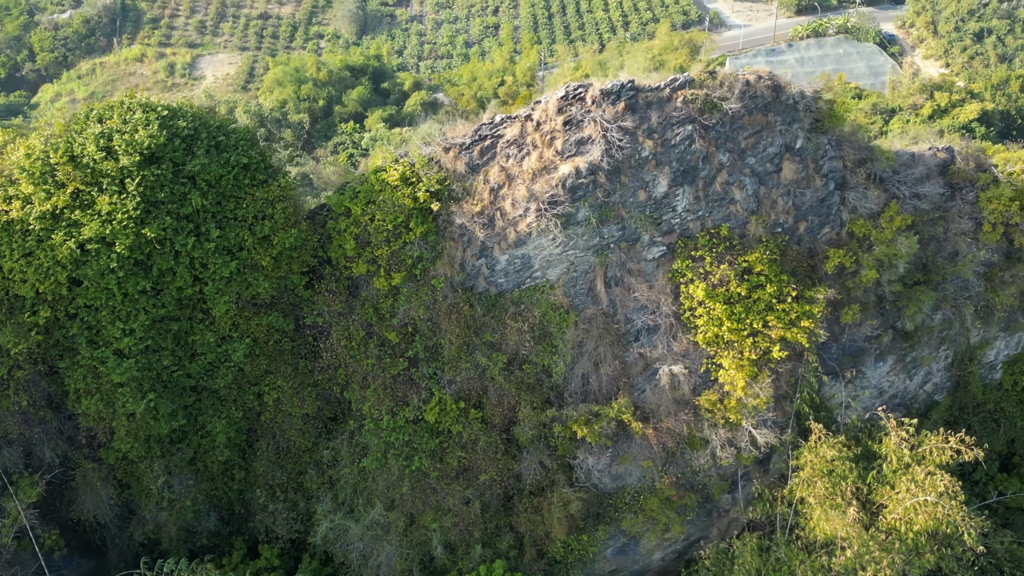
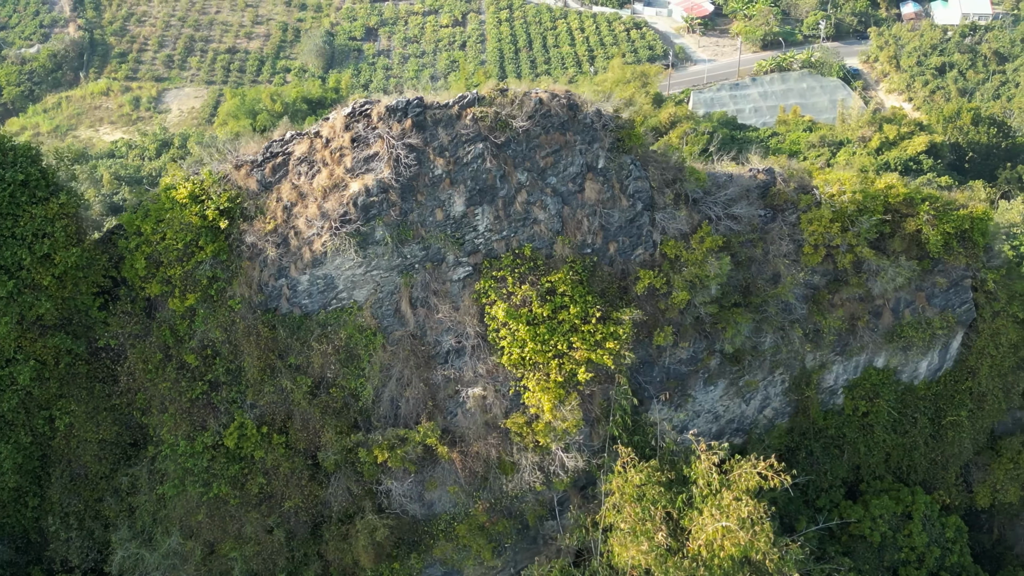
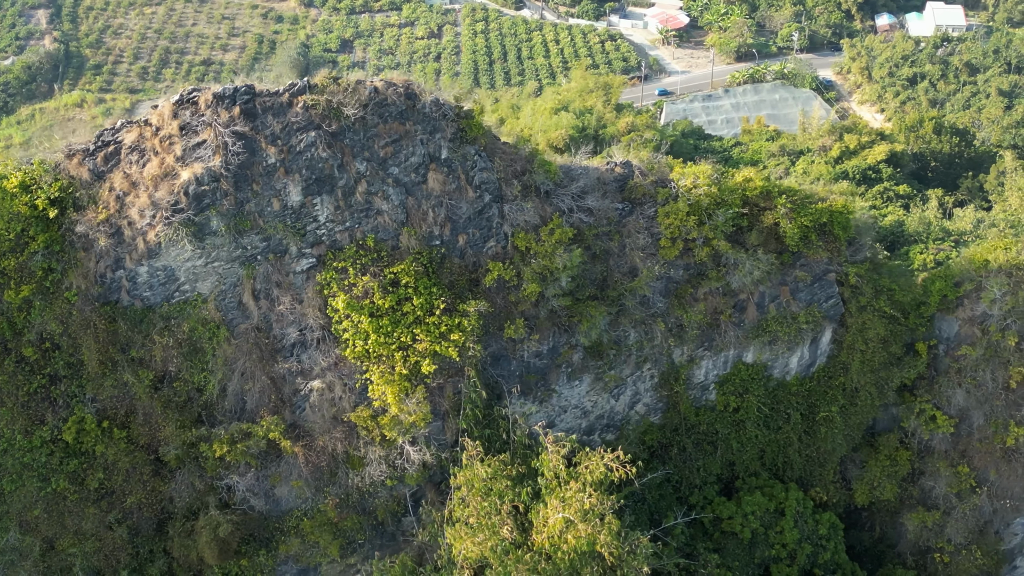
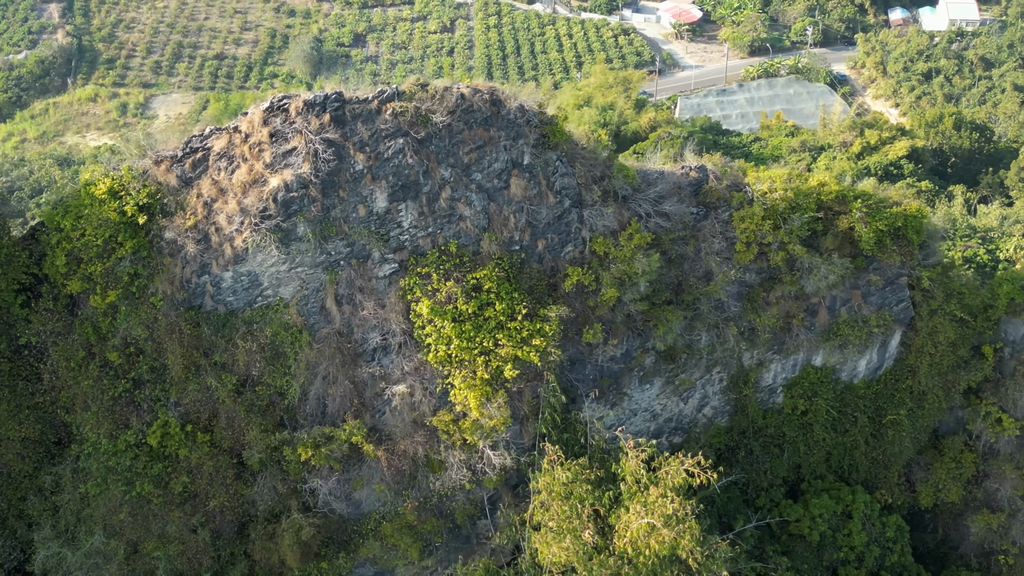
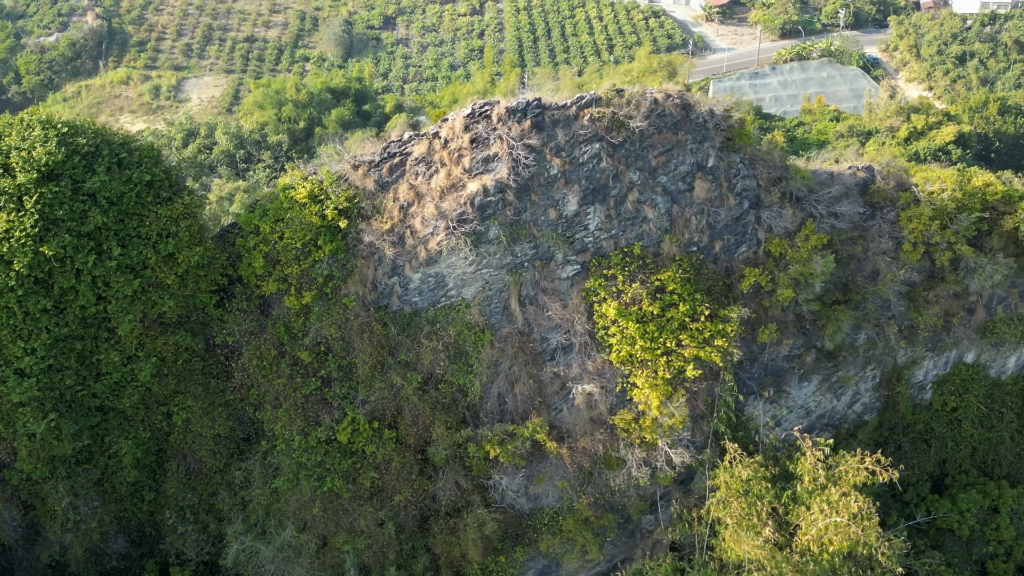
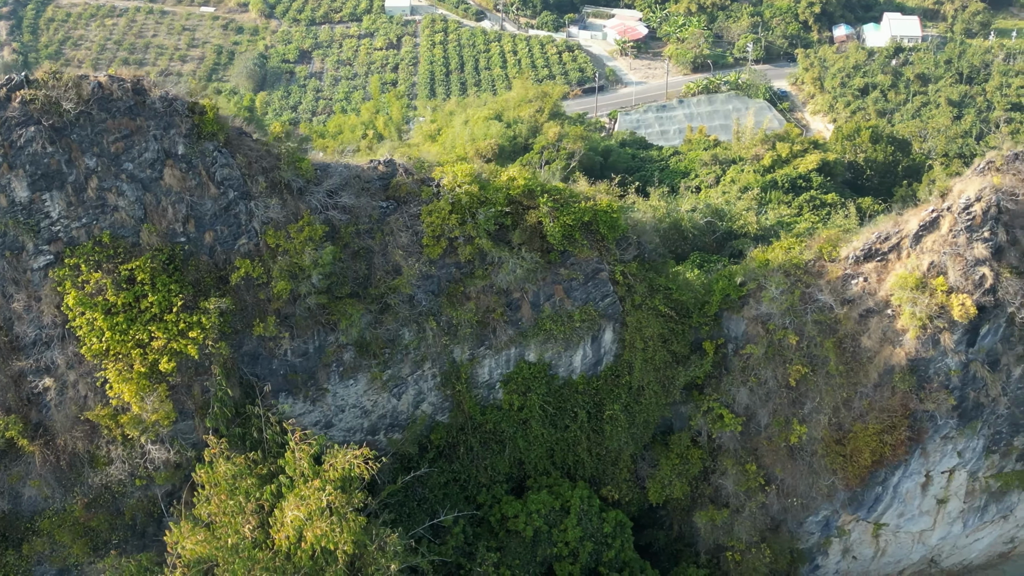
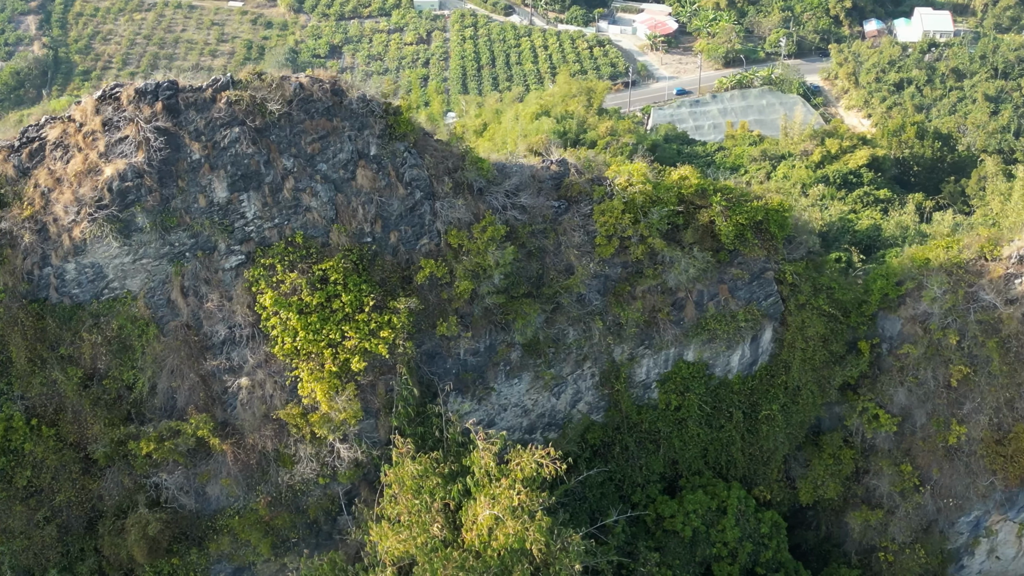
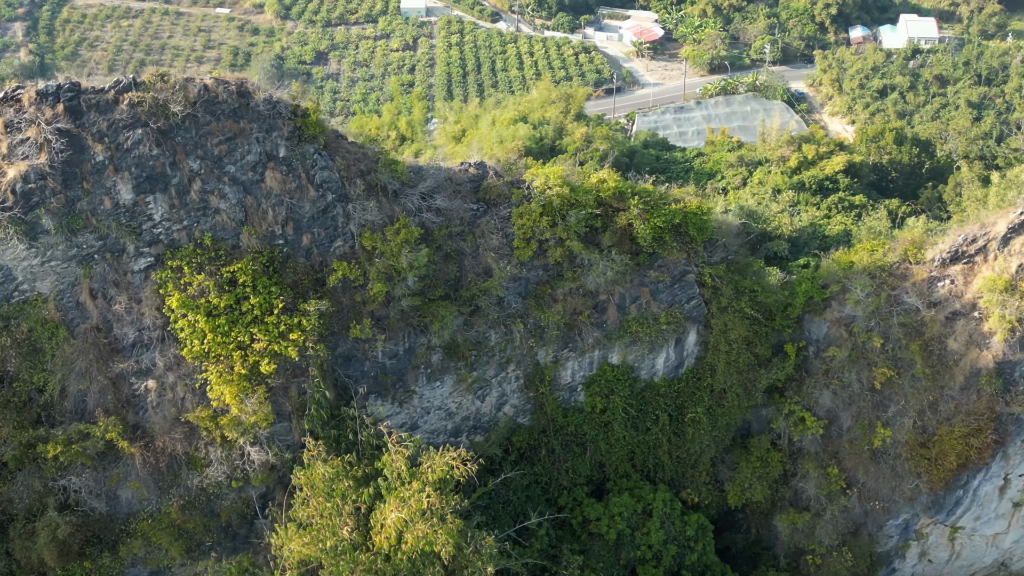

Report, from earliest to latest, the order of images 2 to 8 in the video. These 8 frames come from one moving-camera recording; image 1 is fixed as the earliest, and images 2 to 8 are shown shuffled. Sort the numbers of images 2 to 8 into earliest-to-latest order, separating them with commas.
5, 2, 4, 3, 7, 8, 6
